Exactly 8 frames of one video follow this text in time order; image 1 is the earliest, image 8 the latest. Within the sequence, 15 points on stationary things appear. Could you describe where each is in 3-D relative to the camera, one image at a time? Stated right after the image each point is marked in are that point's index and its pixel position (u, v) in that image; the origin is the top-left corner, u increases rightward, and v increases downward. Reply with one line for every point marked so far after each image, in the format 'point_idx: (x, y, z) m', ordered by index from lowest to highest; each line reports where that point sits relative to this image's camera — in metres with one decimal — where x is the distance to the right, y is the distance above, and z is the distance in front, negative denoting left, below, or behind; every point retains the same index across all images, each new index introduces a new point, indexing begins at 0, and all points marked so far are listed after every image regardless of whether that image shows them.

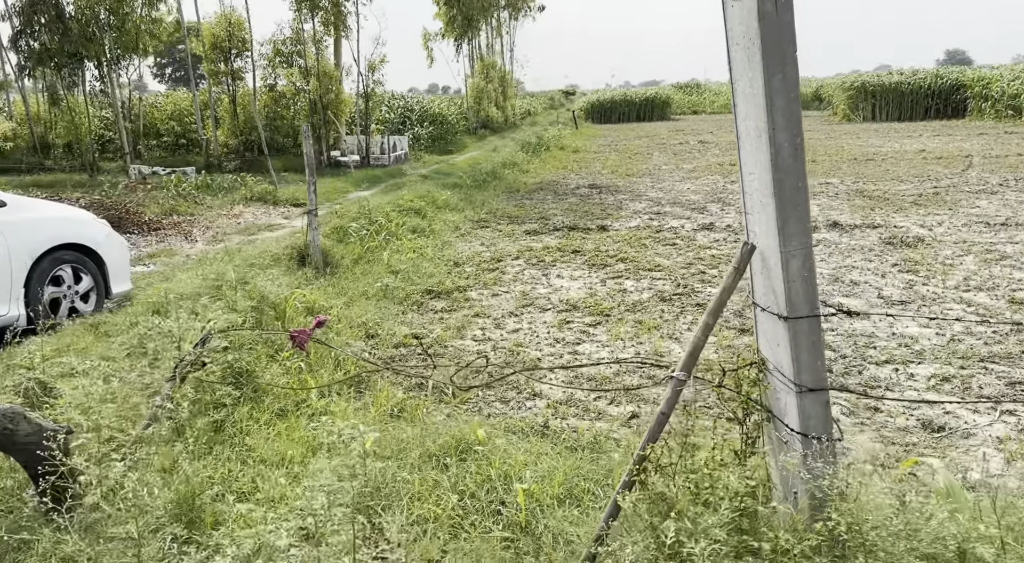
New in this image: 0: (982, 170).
0: (+5.8, +1.4, +9.8) m
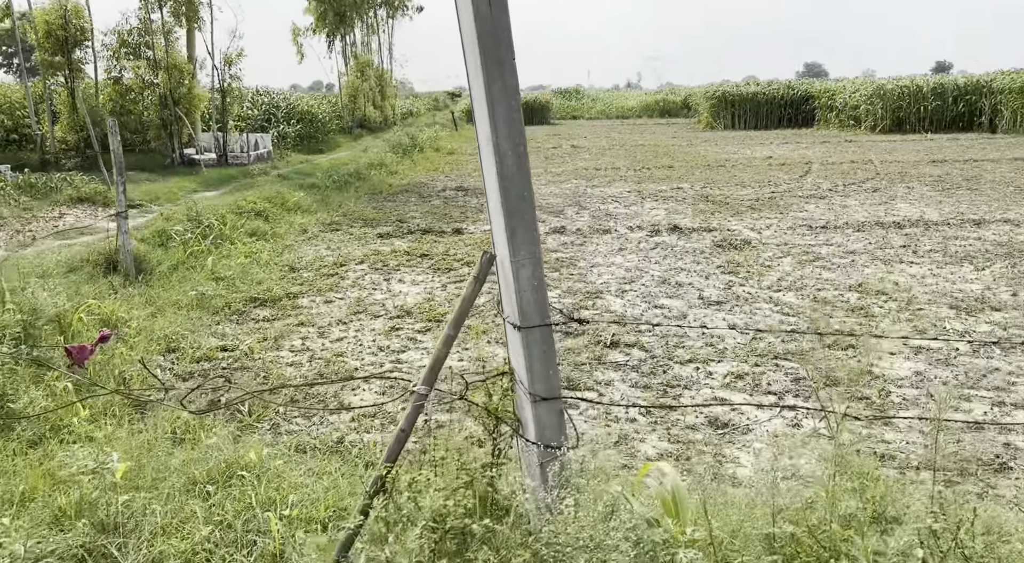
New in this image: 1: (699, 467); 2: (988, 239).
0: (+4.1, +1.4, +10.5) m
1: (+0.4, -0.4, +1.7) m
2: (+3.4, +0.3, +5.8) m
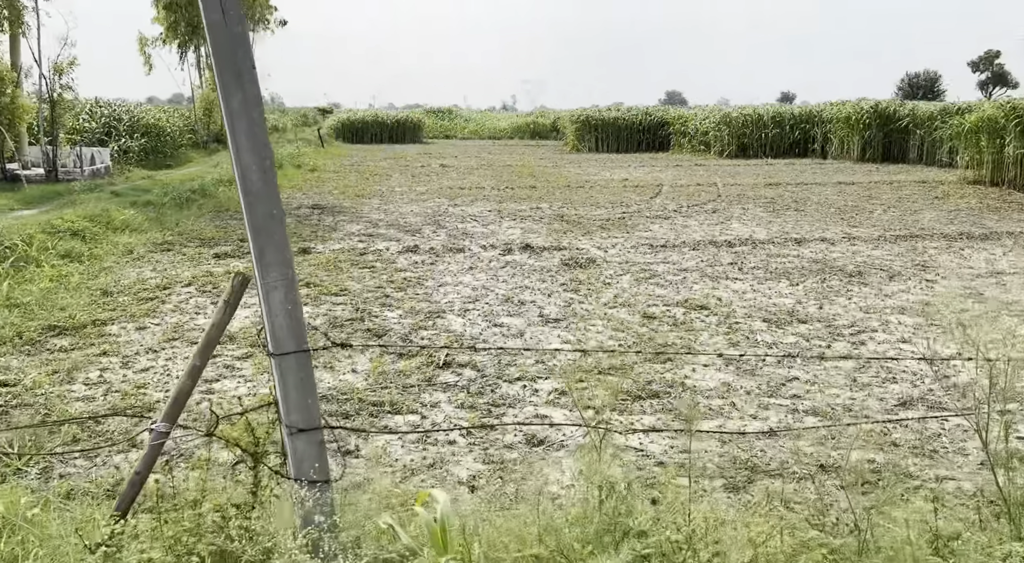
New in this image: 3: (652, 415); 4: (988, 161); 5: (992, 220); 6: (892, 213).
0: (+2.2, +1.2, +11.0) m
1: (0.0, -0.4, +1.7) m
2: (+2.3, +0.2, +6.2) m
3: (+0.4, -0.4, +2.4) m
4: (+8.0, +2.0, +13.4) m
5: (+5.8, +0.8, +9.6) m
6: (+4.8, +0.9, +10.1) m
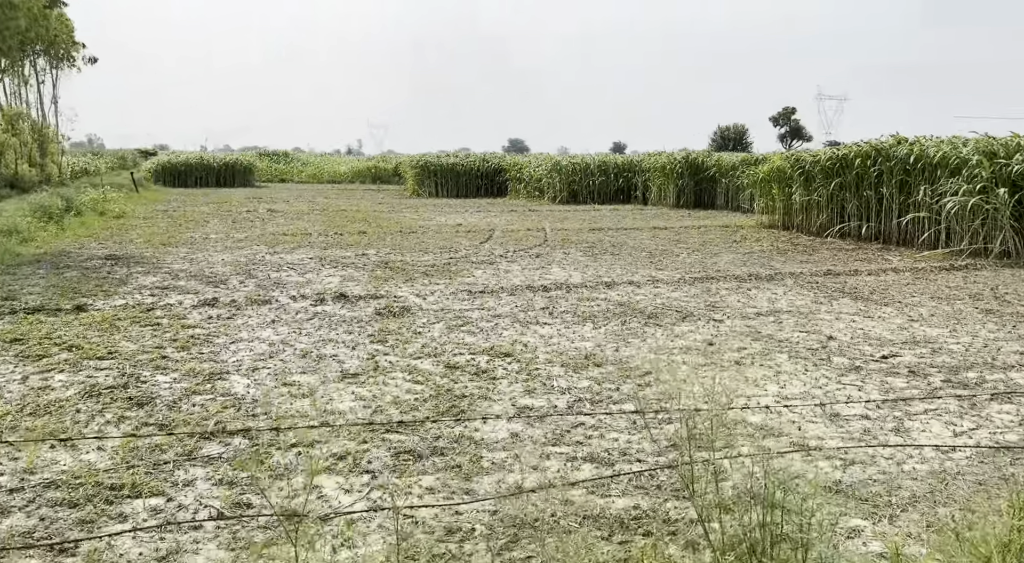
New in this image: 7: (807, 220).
0: (-0.2, +0.5, +11.2) m
1: (-0.5, -0.6, +1.6) m
2: (+0.9, -0.2, +6.5) m
3: (-0.2, -0.6, +2.3) m
4: (+5.0, +1.4, +14.7) m
5: (+3.6, +0.3, +10.5) m
6: (+2.5, +0.4, +10.8) m
7: (+5.3, +1.1, +14.1) m
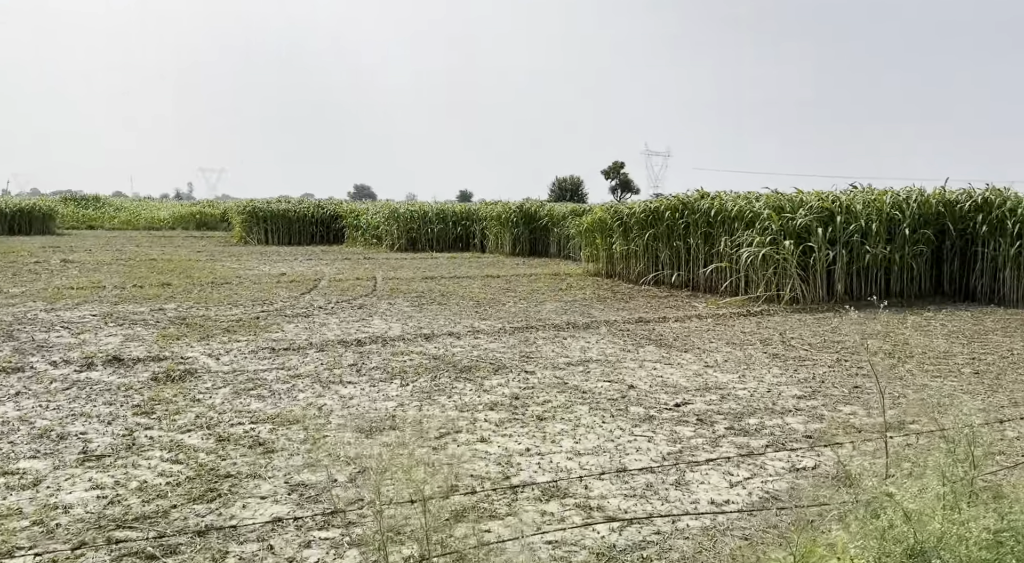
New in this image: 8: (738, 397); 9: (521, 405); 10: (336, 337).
0: (-2.7, -0.2, +10.8) m
1: (-1.0, -0.7, +1.2) m
2: (-0.7, -0.6, +6.3) m
3: (-0.9, -0.8, +2.0) m
4: (+1.7, +0.5, +15.3) m
5: (+1.2, -0.4, +10.8) m
6: (+0.1, -0.3, +10.9) m
7: (+2.1, +0.2, +14.7) m
8: (+1.6, -0.8, +5.7) m
9: (0.0, -0.8, +5.0) m
10: (-1.5, -0.5, +6.9) m
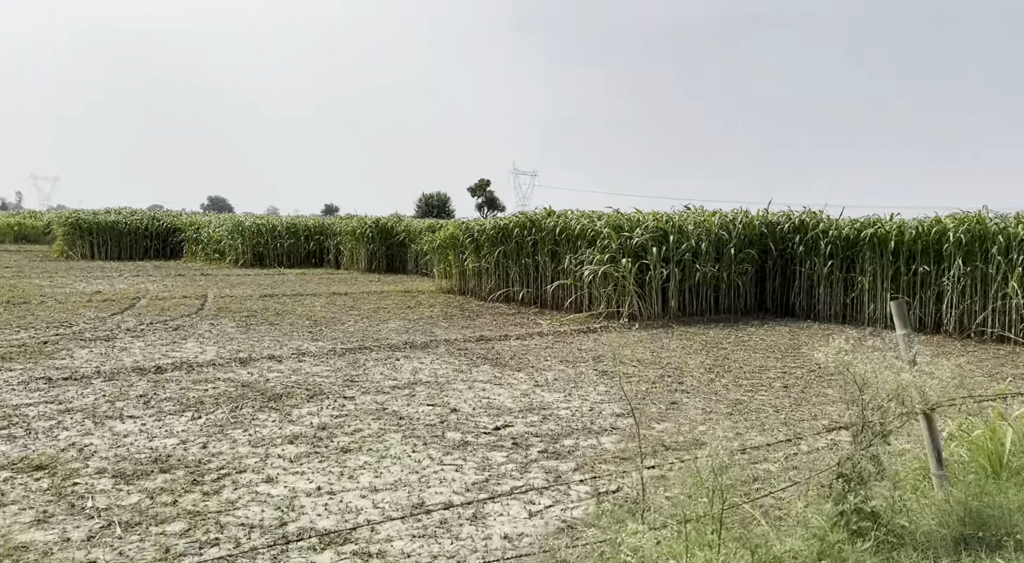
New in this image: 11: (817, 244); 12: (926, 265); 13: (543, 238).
0: (-4.8, -0.4, +9.9) m
1: (-1.5, -0.8, +0.8) m
2: (-2.0, -0.7, +5.9) m
3: (-1.5, -0.8, +1.6) m
4: (-1.2, +0.2, +15.1) m
5: (-0.9, -0.6, +10.6) m
6: (-2.0, -0.5, +10.5) m
7: (-0.7, -0.1, +14.6) m
8: (+0.3, -0.9, +5.6) m
9: (-1.1, -0.9, +4.6) m
10: (-3.0, -0.7, +6.3) m
11: (+4.7, +0.6, +12.2) m
12: (+5.6, +0.2, +10.9) m
13: (+0.4, +0.7, +12.9) m
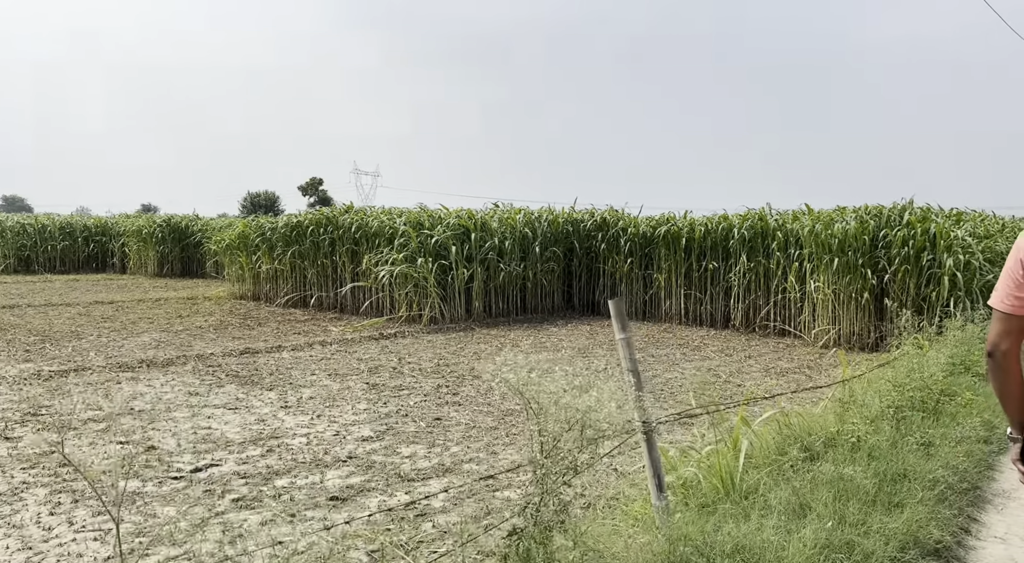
0: (-7.2, -0.6, +7.9) m
1: (-2.2, -0.8, -0.3) m
2: (-3.7, -0.8, +4.5) m
3: (-2.3, -0.9, +0.5) m
4: (-4.8, +0.1, +13.8) m
5: (-3.6, -0.7, +9.4) m
6: (-4.6, -0.6, +9.1) m
7: (-4.2, -0.2, +13.4) m
8: (-1.3, -1.0, +4.8) m
9: (-2.5, -0.9, +3.5) m
10: (-4.7, -0.7, +4.8) m
11: (+1.6, +0.6, +12.1) m
12: (+2.8, +0.3, +11.0) m
13: (-2.7, +0.7, +12.0) m
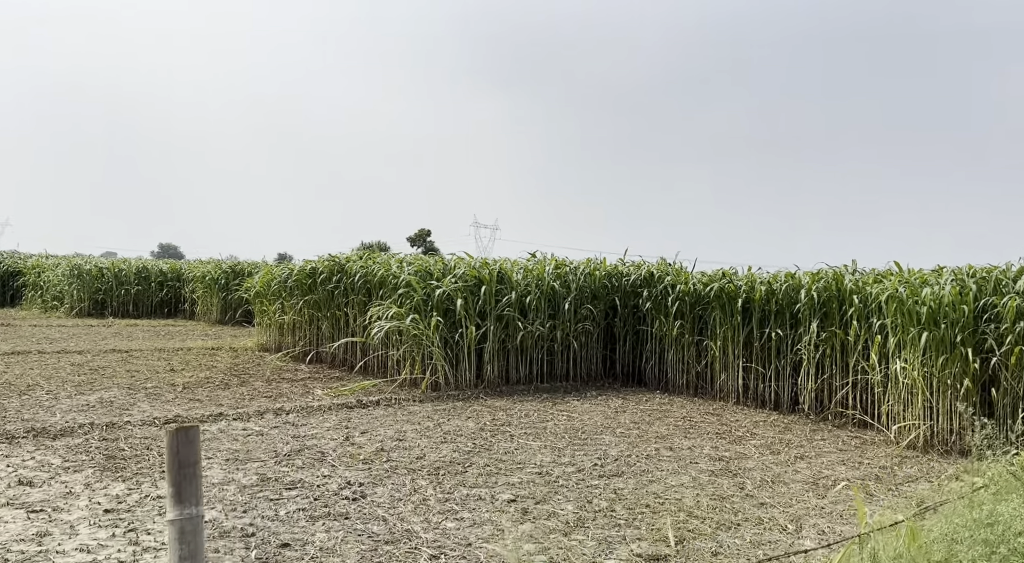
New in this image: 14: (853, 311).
0: (-7.3, -0.9, +7.4) m
1: (-3.6, -0.8, -1.5) m
2: (-4.4, -1.0, +3.6) m
3: (-3.6, -0.9, -0.7) m
4: (-4.1, -0.7, +12.9) m
5: (-3.5, -1.2, +8.3) m
6: (-4.6, -1.1, +8.2) m
7: (-3.6, -1.0, +12.4) m
8: (-2.0, -1.3, +3.4) m
9: (-3.4, -1.1, +2.4) m
10: (-5.3, -1.0, +3.9) m
11: (+2.0, -0.3, +10.3) m
12: (+3.0, -0.5, +9.0) m
13: (-2.3, -0.1, +10.8) m
14: (+3.5, -0.3, +8.3) m
